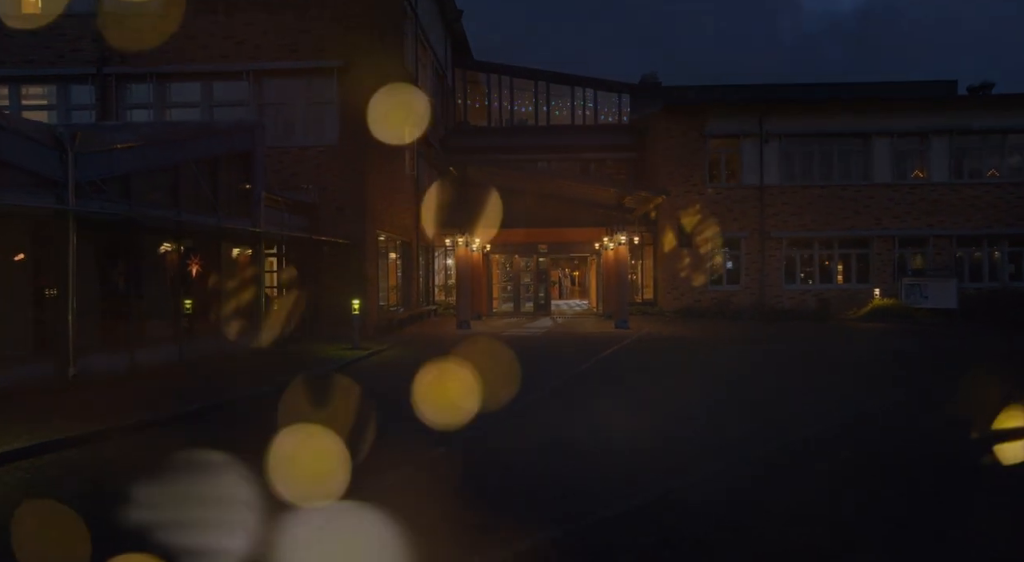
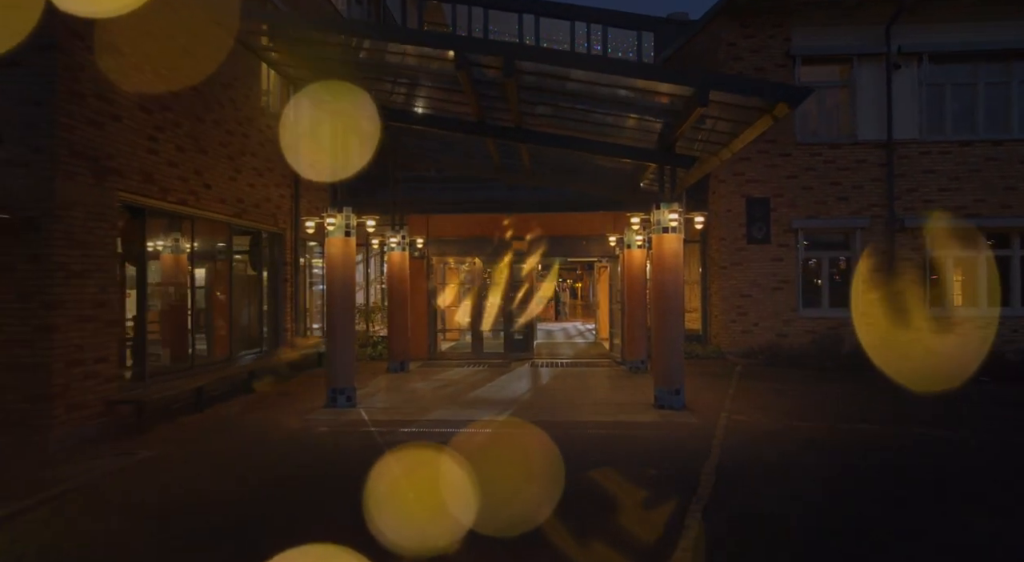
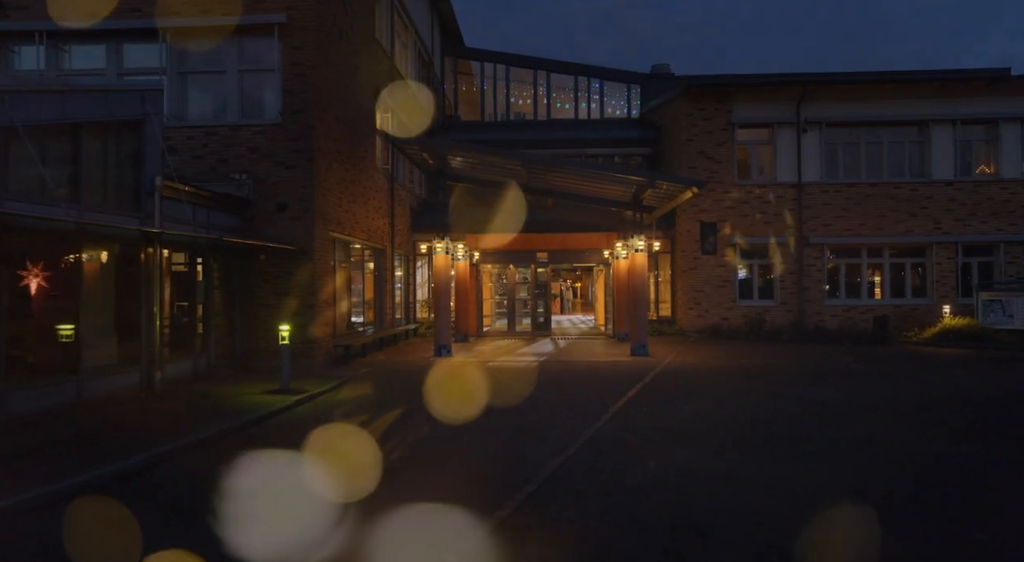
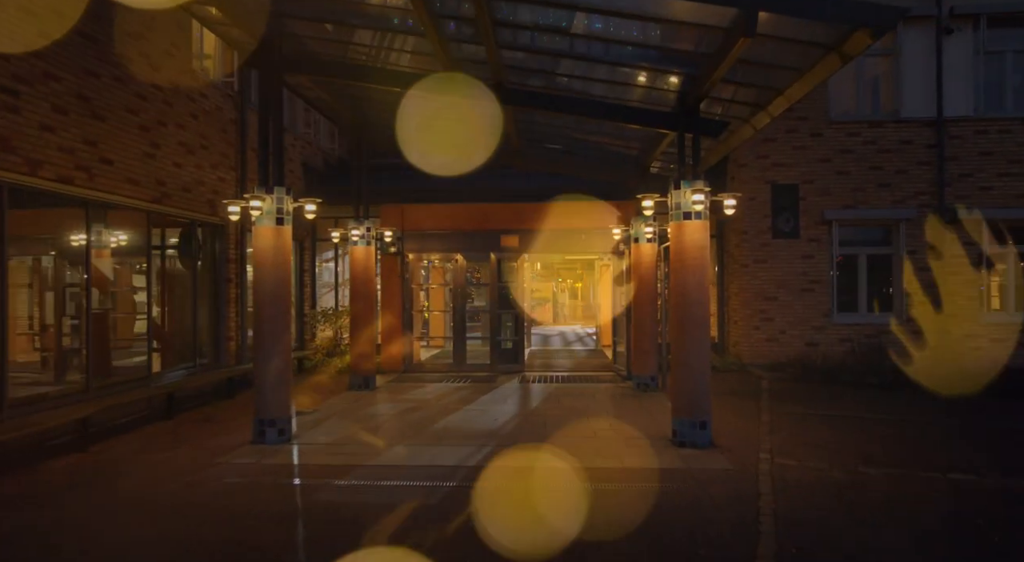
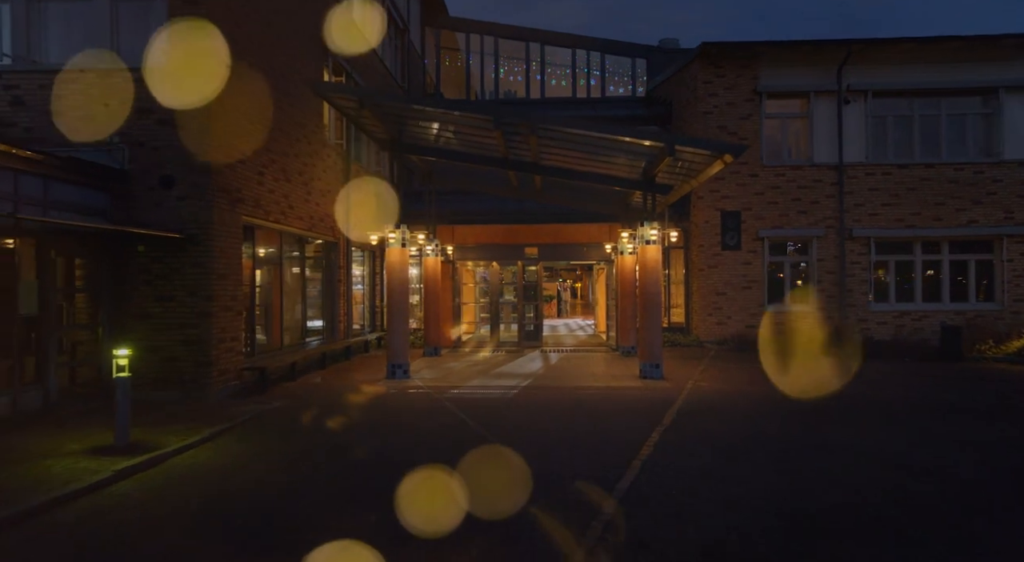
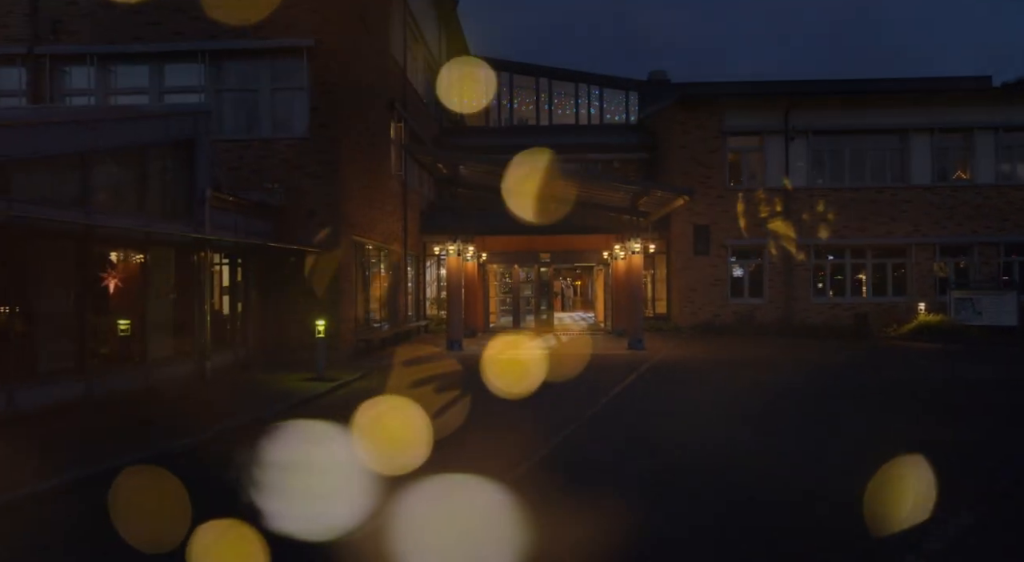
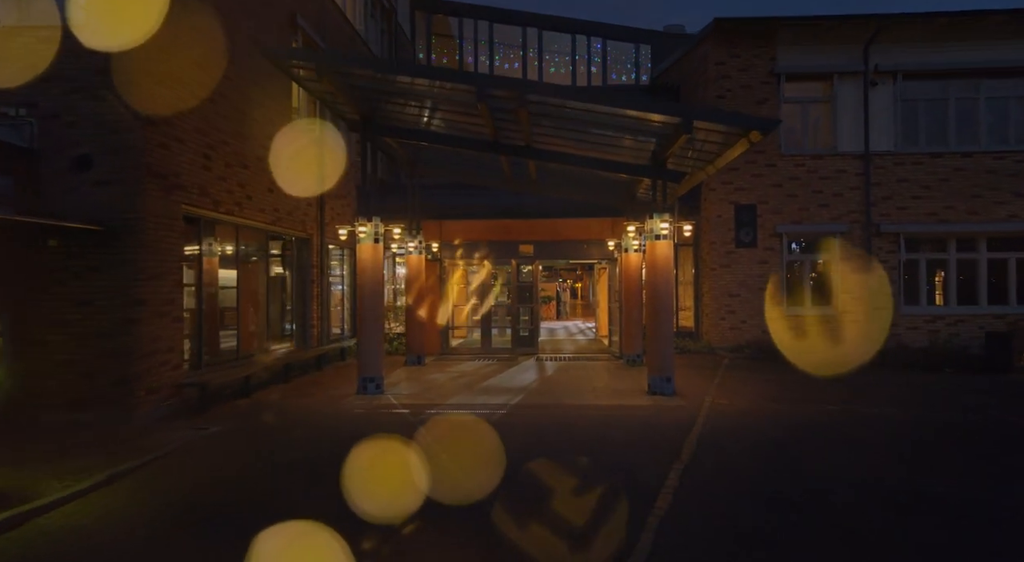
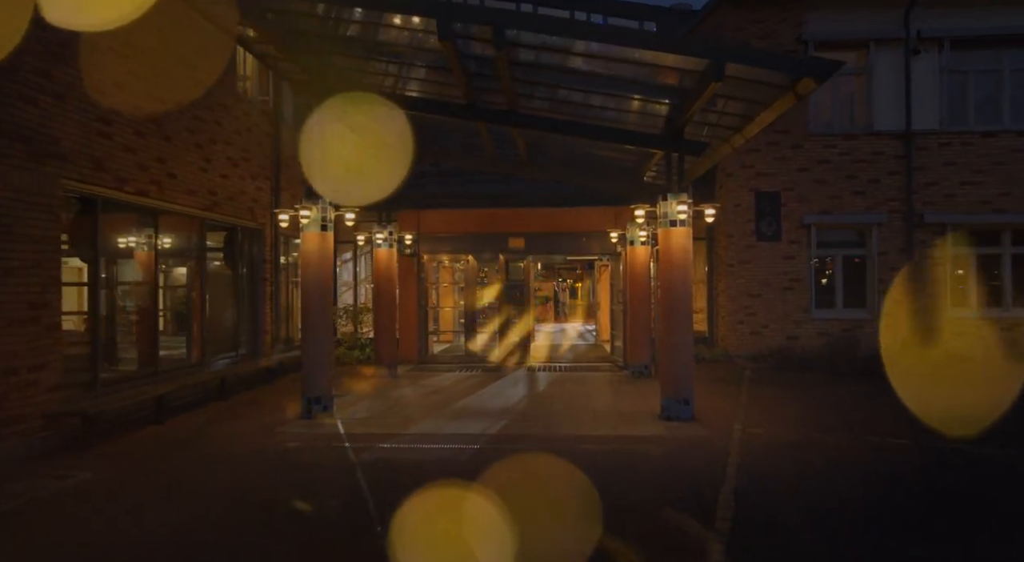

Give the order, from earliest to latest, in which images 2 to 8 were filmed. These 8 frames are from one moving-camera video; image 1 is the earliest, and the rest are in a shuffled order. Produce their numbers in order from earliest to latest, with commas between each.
6, 3, 5, 7, 2, 8, 4
